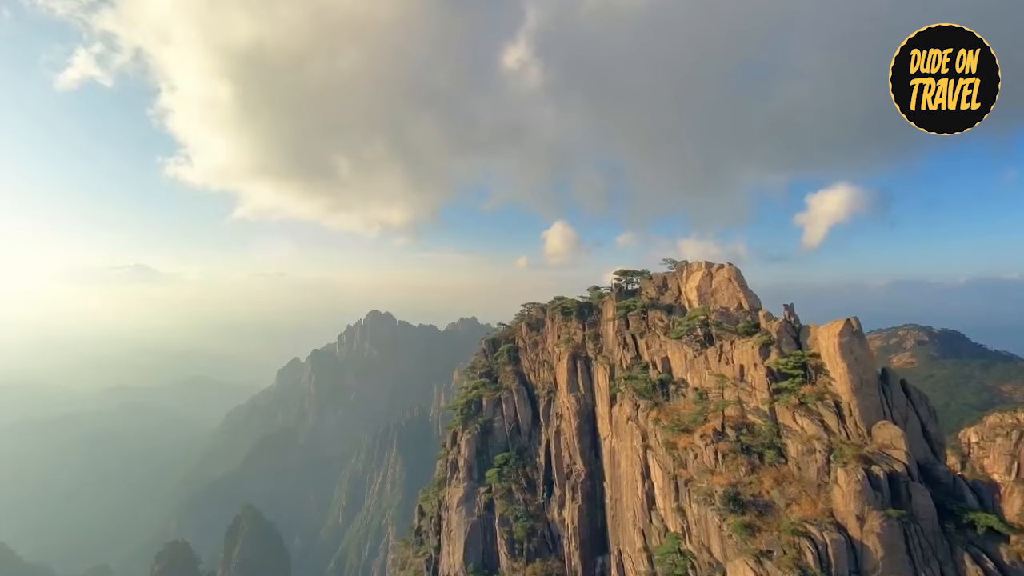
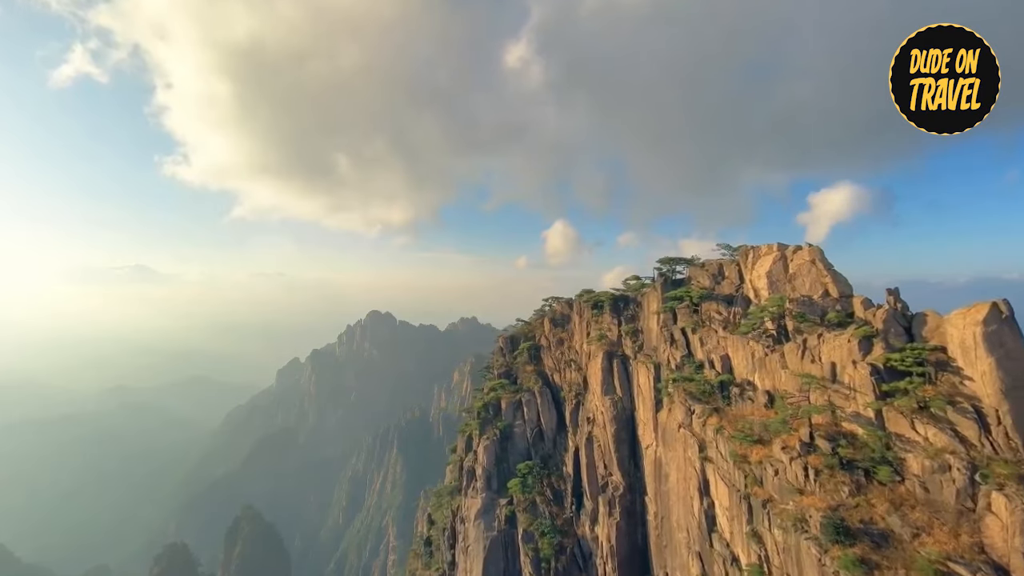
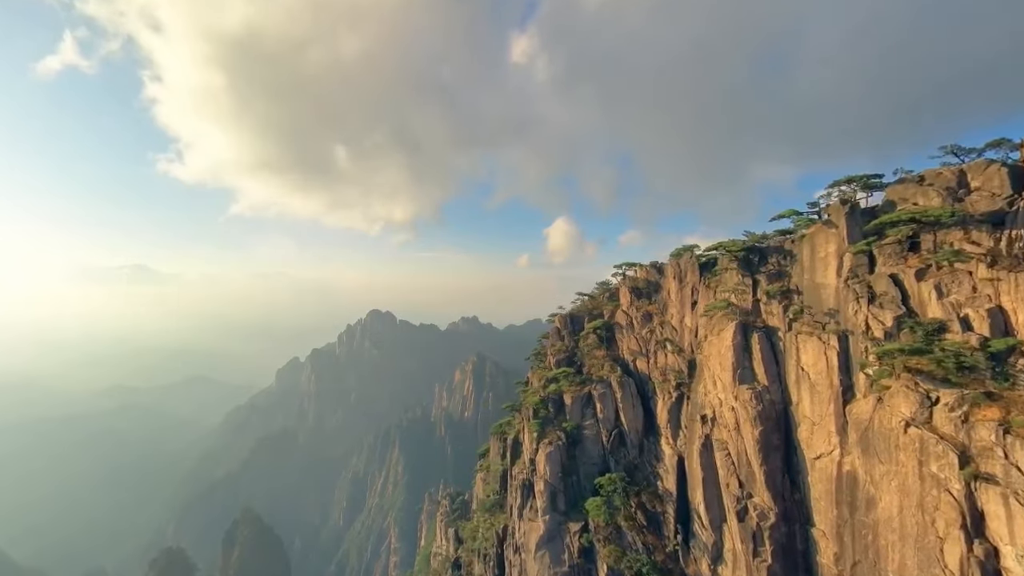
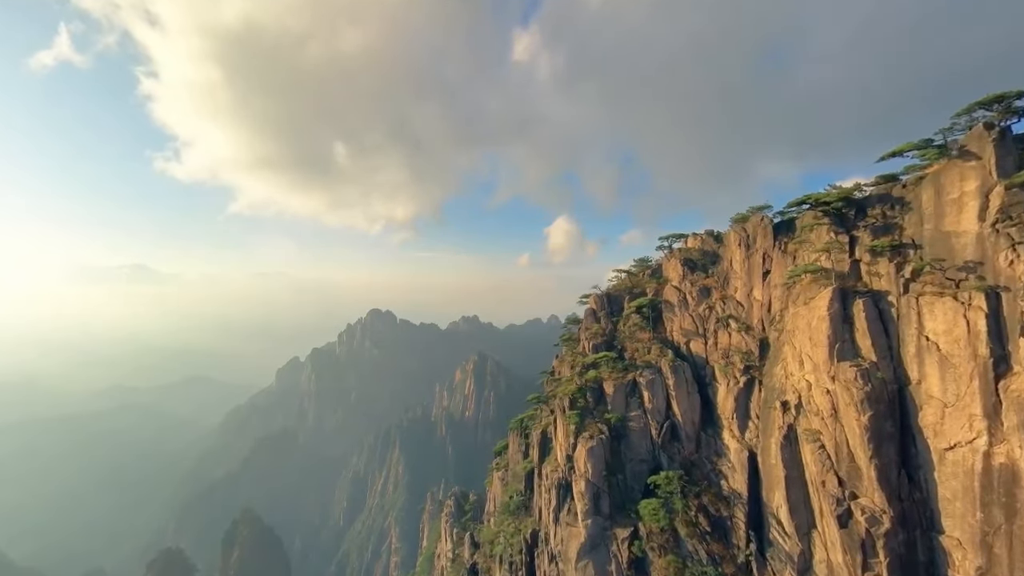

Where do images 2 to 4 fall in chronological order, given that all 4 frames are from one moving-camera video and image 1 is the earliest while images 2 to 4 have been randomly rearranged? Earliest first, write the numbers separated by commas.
2, 3, 4
